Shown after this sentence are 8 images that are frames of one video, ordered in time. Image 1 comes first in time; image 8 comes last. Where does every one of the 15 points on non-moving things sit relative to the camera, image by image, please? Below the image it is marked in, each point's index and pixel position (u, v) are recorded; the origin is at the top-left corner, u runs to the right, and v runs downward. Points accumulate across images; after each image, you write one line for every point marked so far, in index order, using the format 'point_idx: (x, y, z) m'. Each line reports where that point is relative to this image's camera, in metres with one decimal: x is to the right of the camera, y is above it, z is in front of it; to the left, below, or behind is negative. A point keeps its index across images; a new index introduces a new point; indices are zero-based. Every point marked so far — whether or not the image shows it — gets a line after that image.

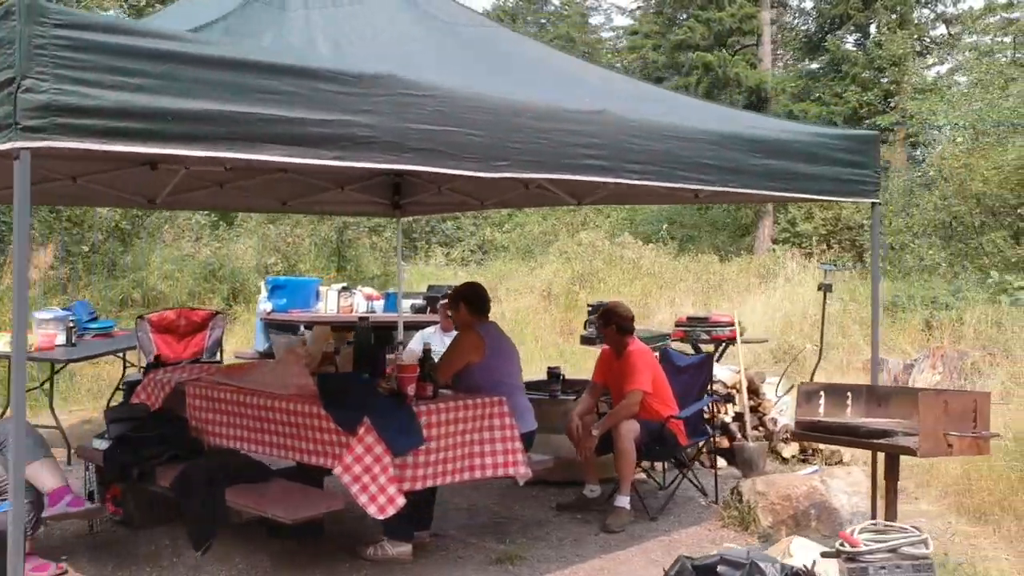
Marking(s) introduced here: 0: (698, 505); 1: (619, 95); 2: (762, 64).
0: (+0.9, -1.0, +4.4) m
1: (+0.3, +0.6, +3.1) m
2: (+4.1, +3.7, +15.3) m
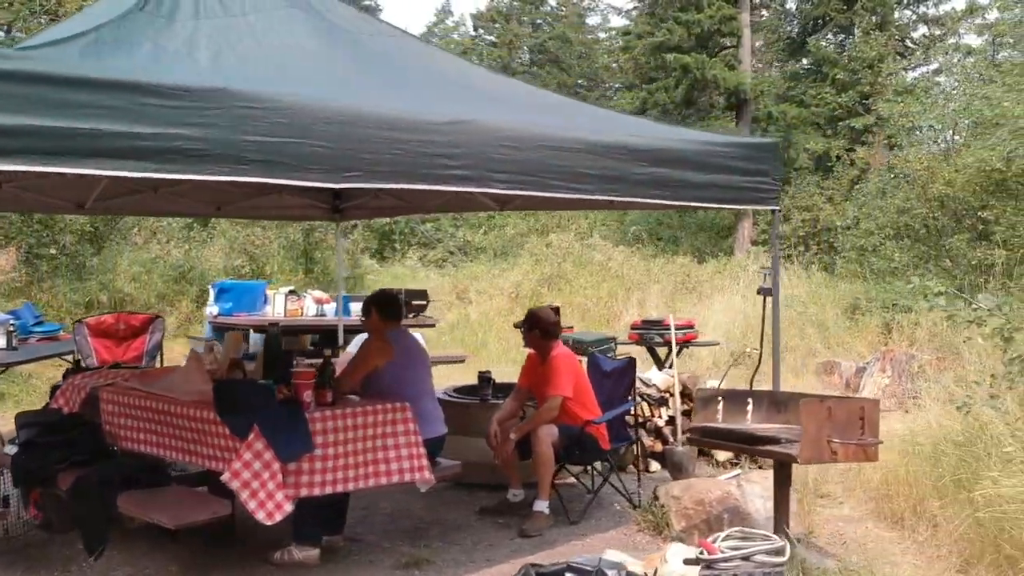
0: (+0.5, -1.1, +4.5) m
1: (0.0, +0.6, +3.1) m
2: (+3.8, +3.6, +15.3) m
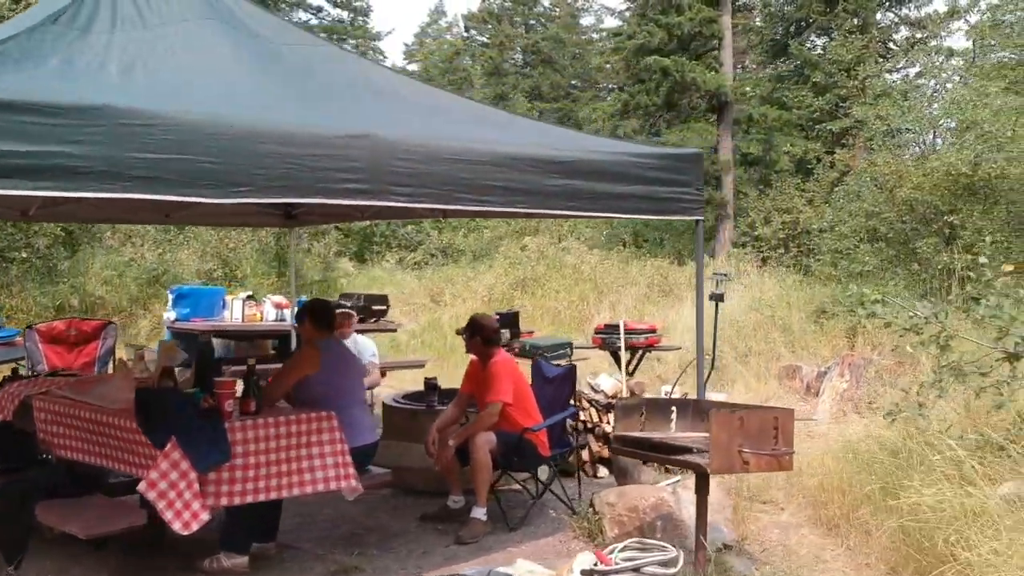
0: (+0.2, -1.1, +4.5) m
1: (-0.3, +0.6, +3.2) m
2: (+3.5, +3.6, +15.4) m
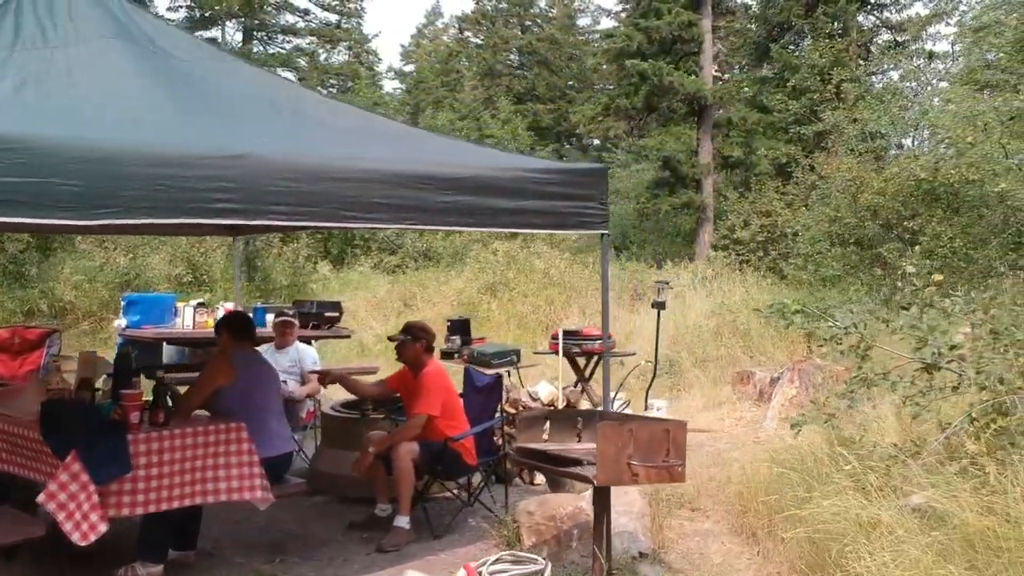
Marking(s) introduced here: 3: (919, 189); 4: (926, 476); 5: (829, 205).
0: (-0.1, -1.1, +4.5) m
1: (-0.7, +0.5, +3.2) m
2: (+3.2, +3.6, +15.4) m
3: (+3.9, +0.9, +8.9) m
4: (+1.7, -0.7, +3.8) m
5: (+3.5, +0.9, +10.2) m
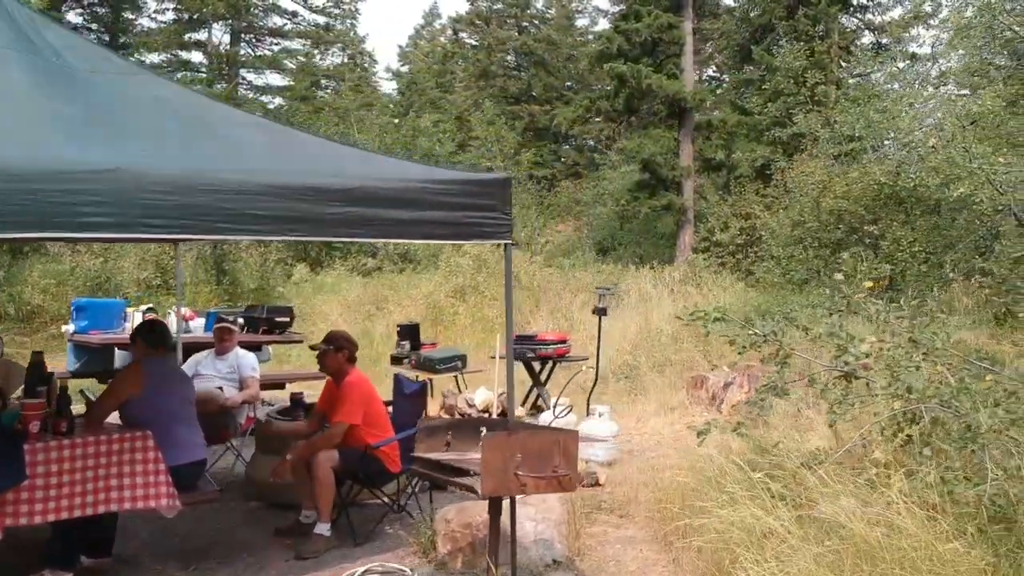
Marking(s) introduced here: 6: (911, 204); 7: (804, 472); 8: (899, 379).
0: (-0.5, -1.2, +4.5) m
1: (-1.1, +0.5, +3.2) m
2: (+2.8, +3.5, +15.4) m
3: (+3.5, +0.9, +8.9) m
4: (+1.3, -0.8, +3.8) m
5: (+3.1, +0.9, +10.2) m
6: (+3.7, +0.8, +8.9) m
7: (+1.2, -0.8, +3.9) m
8: (+1.6, -0.4, +3.8) m
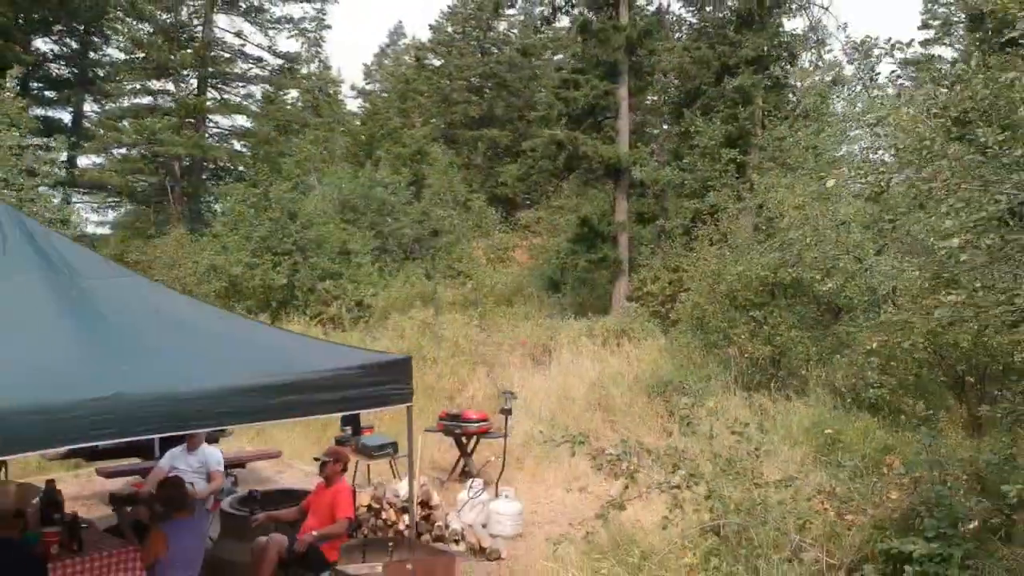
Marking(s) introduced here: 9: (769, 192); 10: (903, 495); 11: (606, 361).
0: (-1.1, -2.0, +5.8) m
1: (-1.6, -0.3, +4.5) m
2: (+1.9, +2.7, +16.8) m
3: (+2.8, +0.1, +10.3) m
4: (+0.7, -1.6, +5.1) m
5: (+2.4, +0.1, +11.6) m
6: (+3.0, 0.0, +10.3) m
7: (+0.7, -1.6, +5.2) m
8: (+1.1, -1.2, +5.2) m
9: (+3.5, +1.3, +12.9) m
10: (+2.2, -1.2, +5.3) m
11: (+1.2, -0.9, +11.4) m
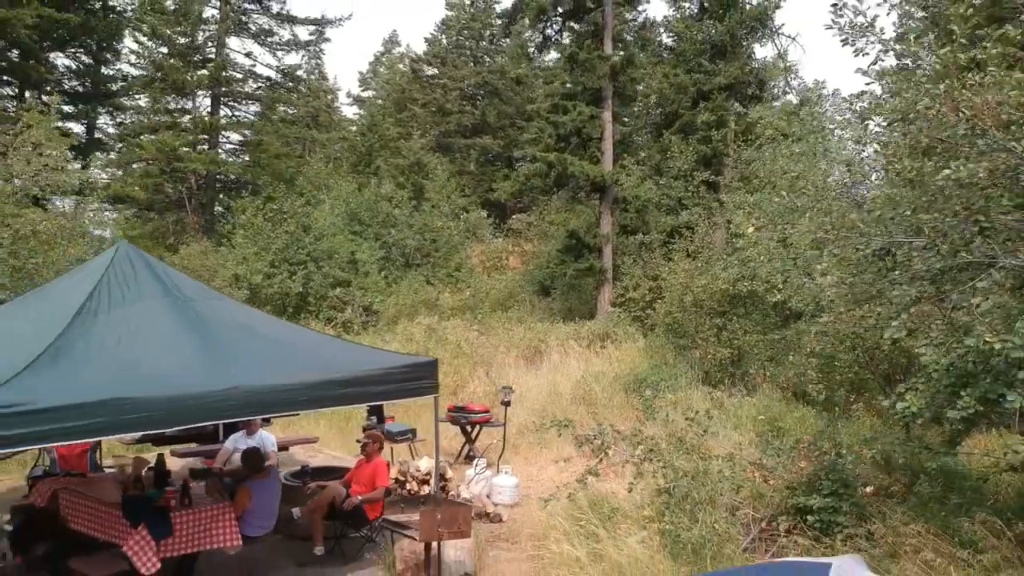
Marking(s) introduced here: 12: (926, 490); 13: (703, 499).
0: (-1.1, -2.1, +7.4) m
1: (-1.6, -0.4, +6.1) m
2: (+1.8, +2.6, +18.4) m
3: (+2.8, 0.0, +12.0) m
4: (+0.8, -1.7, +6.7) m
5: (+2.3, -0.1, +13.2) m
6: (+3.0, -0.1, +11.9) m
7: (+0.7, -1.7, +6.9) m
8: (+1.1, -1.3, +6.8) m
9: (+3.5, +1.2, +14.5) m
10: (+2.3, -1.3, +7.0) m
11: (+1.1, -1.0, +13.1) m
12: (+2.9, -1.4, +6.5) m
13: (+1.4, -1.5, +6.6) m
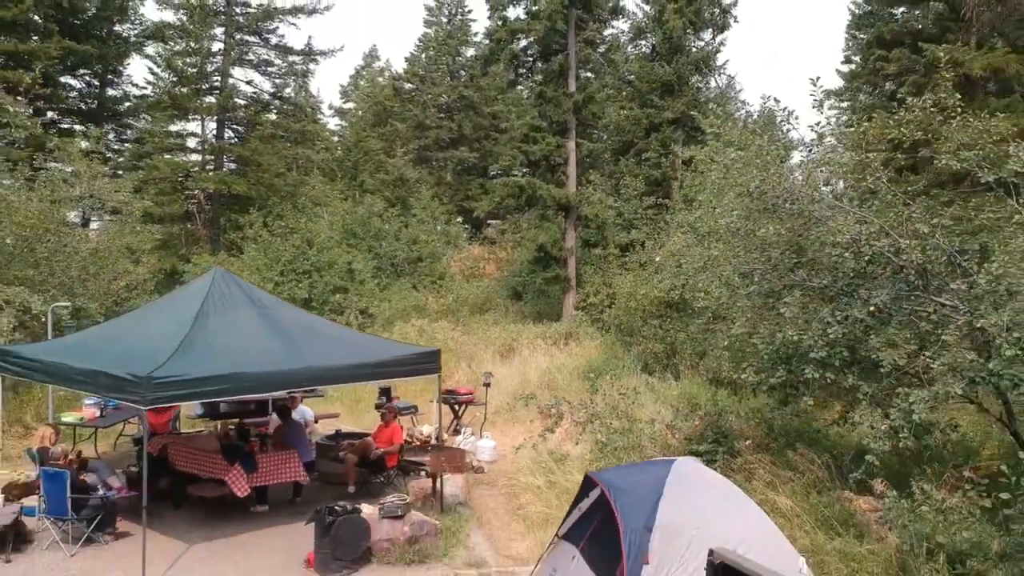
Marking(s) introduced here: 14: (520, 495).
0: (-1.3, -2.2, +10.1) m
1: (-1.7, -0.6, +8.8) m
2: (+1.3, +2.4, +21.2) m
3: (+2.4, -0.2, +14.8) m
4: (+0.6, -1.8, +9.5) m
5: (+2.0, -0.2, +16.1) m
6: (+2.7, -0.3, +14.8) m
7: (+0.5, -1.8, +9.7) m
8: (+0.9, -1.4, +9.6) m
9: (+3.1, +1.1, +17.4) m
10: (+2.0, -1.4, +9.8) m
11: (+0.7, -1.2, +15.9) m
12: (+2.7, -1.5, +9.3) m
13: (+1.2, -1.6, +9.4) m
14: (+0.1, -2.1, +9.2) m
